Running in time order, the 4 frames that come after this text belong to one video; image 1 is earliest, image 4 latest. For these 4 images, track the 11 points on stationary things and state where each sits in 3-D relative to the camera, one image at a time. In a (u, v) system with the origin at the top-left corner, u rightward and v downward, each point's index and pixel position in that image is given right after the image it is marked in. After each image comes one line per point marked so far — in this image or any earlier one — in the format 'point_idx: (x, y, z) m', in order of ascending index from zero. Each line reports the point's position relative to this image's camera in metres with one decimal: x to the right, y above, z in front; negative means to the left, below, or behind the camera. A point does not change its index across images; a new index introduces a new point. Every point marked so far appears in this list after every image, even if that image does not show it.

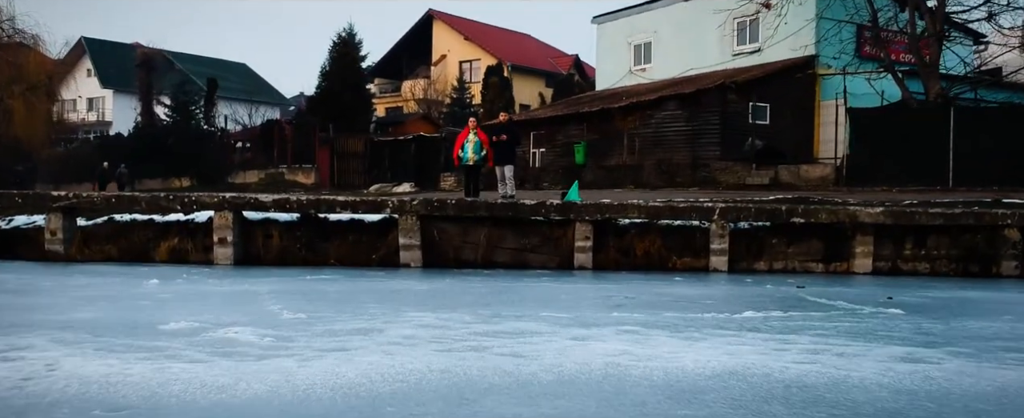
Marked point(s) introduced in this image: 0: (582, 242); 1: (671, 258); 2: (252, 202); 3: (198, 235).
0: (+0.9, -0.4, +11.3) m
1: (+2.1, -0.6, +11.5) m
2: (-3.3, +0.1, +11.1) m
3: (-4.0, -0.3, +11.4) m
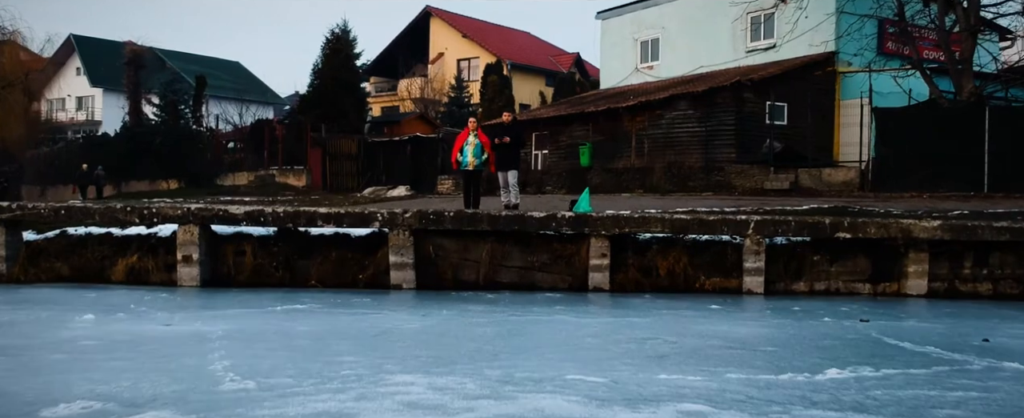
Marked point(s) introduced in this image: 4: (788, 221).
0: (+1.0, -0.6, +10.0) m
1: (+2.1, -0.8, +10.1) m
2: (-3.2, -0.1, +9.7) m
3: (-4.0, -0.5, +10.0) m
4: (+3.1, -0.1, +9.9) m
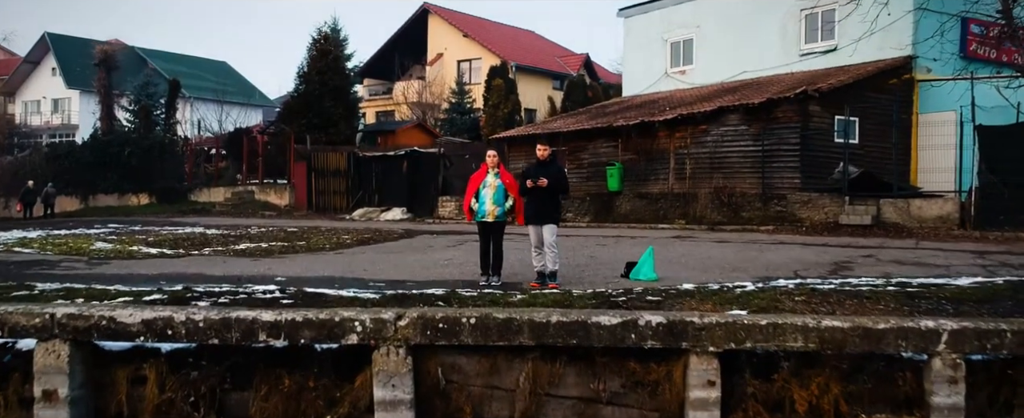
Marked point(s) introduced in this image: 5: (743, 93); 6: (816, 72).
0: (+1.4, -1.3, +6.3) m
1: (+2.5, -1.5, +6.5) m
2: (-2.8, -0.8, +6.1) m
3: (-3.6, -1.2, +6.3) m
4: (+3.5, -0.9, +6.3) m
5: (+5.1, +2.6, +19.6) m
6: (+6.8, +3.0, +19.6) m
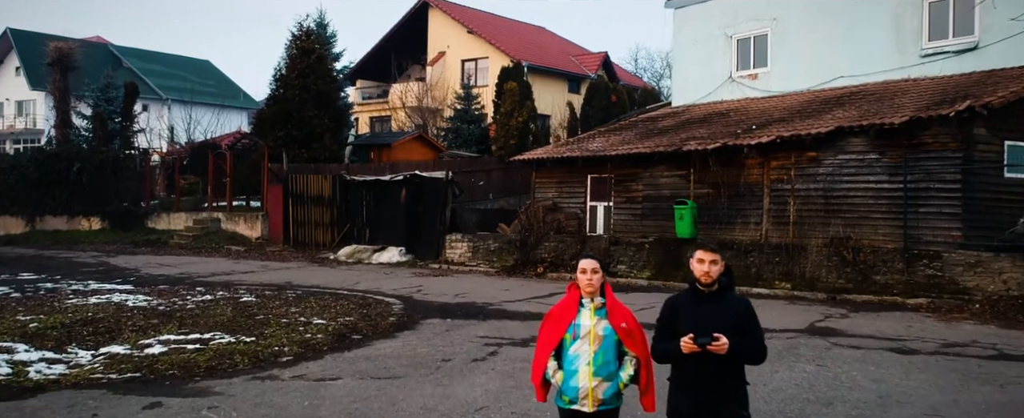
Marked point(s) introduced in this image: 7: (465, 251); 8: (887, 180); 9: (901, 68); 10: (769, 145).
0: (+2.0, -2.2, +1.2) m
1: (+3.2, -2.5, +1.4) m
2: (-2.1, -1.7, +0.9) m
3: (-2.9, -2.1, +1.2) m
4: (+4.2, -1.8, +1.2) m
5: (+5.7, +1.7, +14.5) m
6: (+7.4, +2.1, +14.5) m
7: (-1.0, -0.9, +18.6) m
8: (+5.6, +0.4, +13.1) m
9: (+7.3, +2.6, +16.4) m
10: (+4.2, +1.0, +14.3) m
